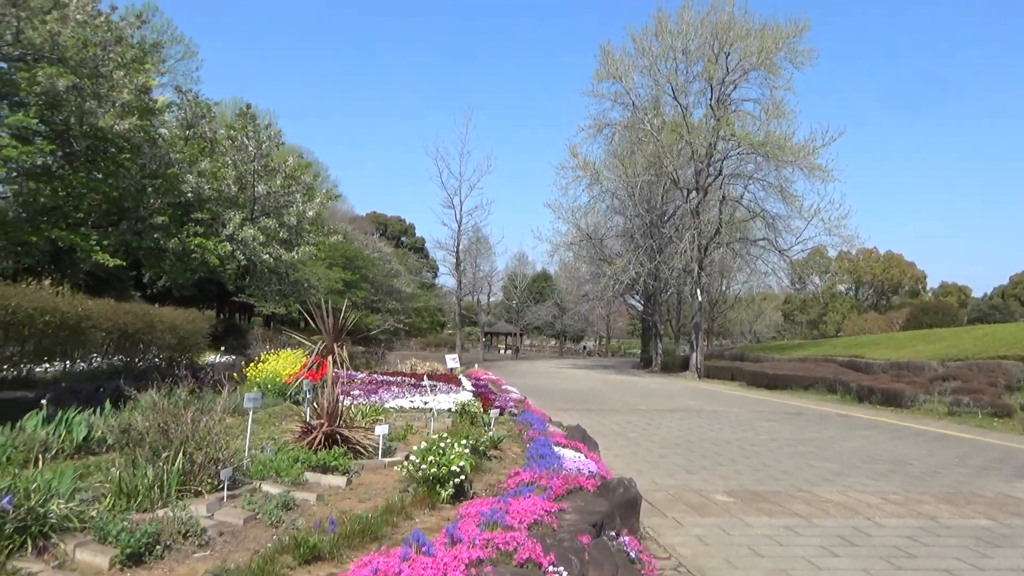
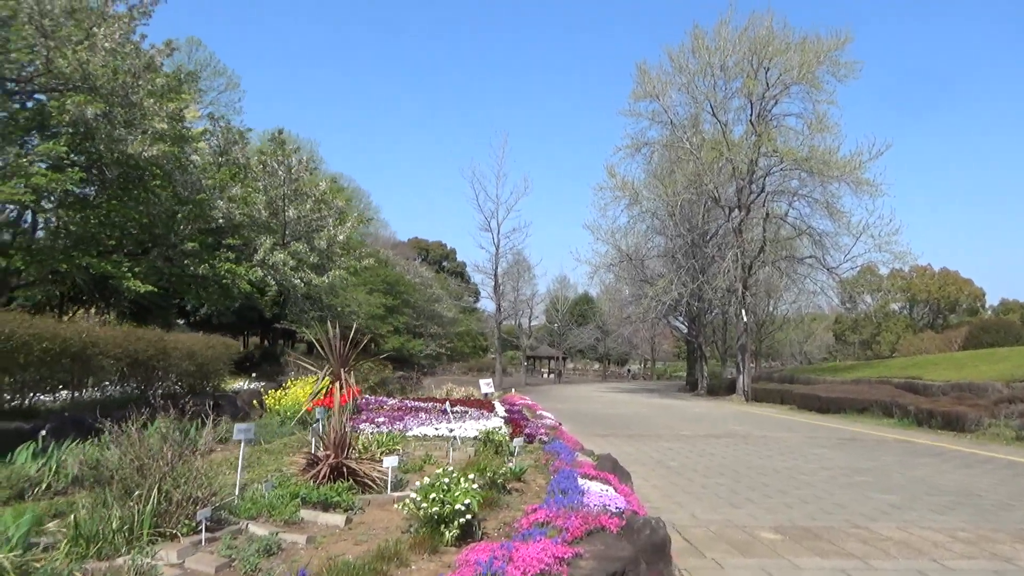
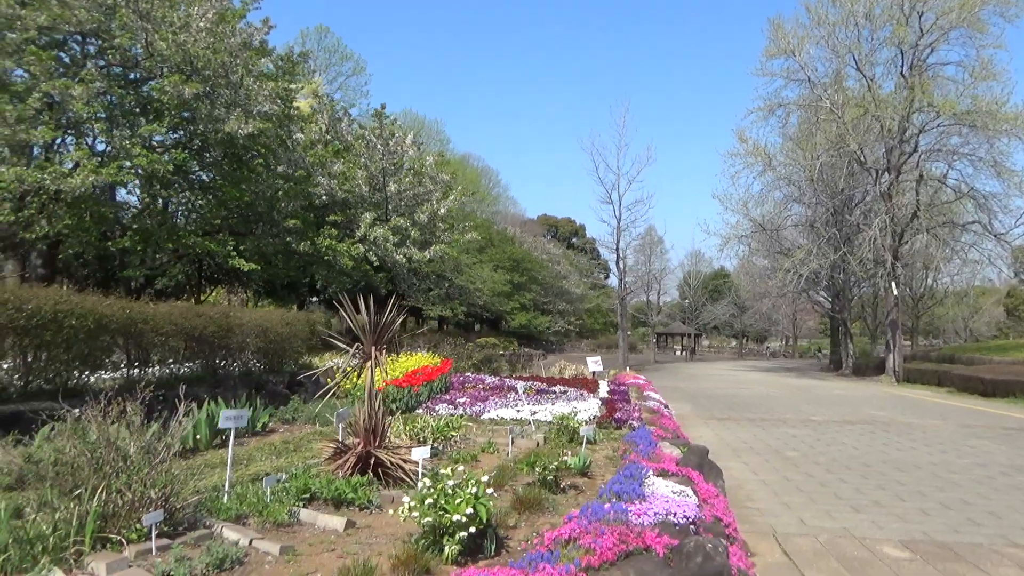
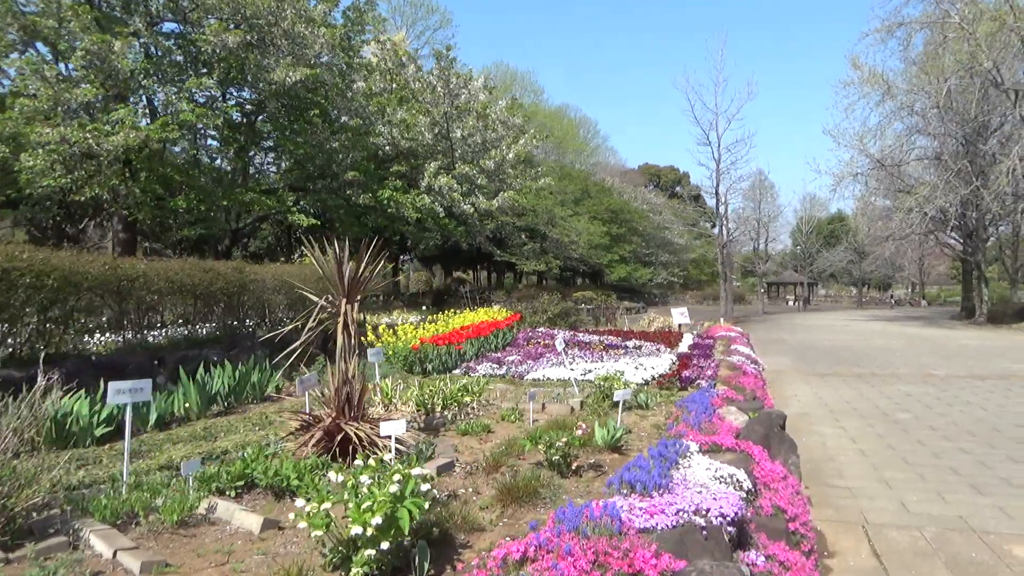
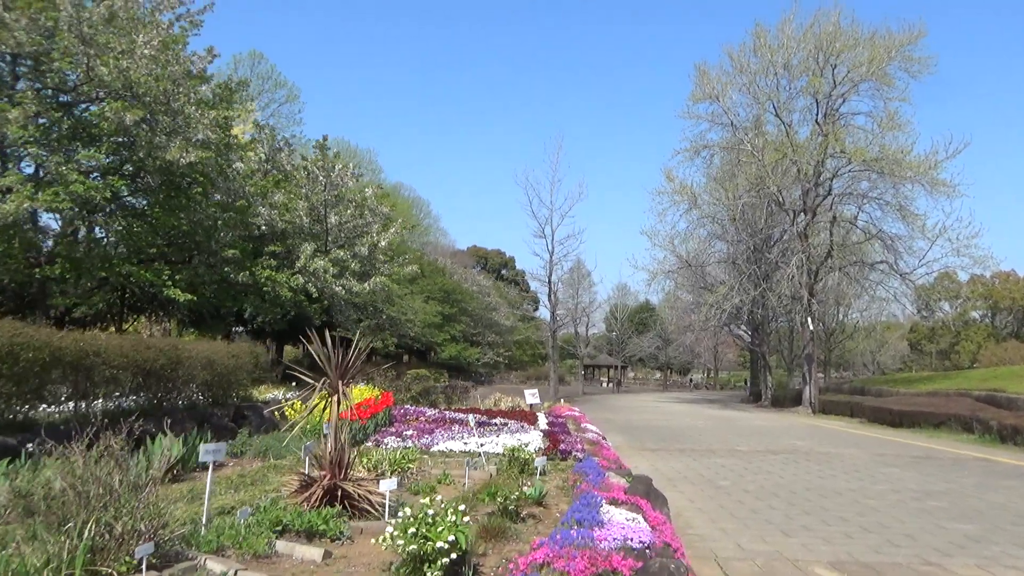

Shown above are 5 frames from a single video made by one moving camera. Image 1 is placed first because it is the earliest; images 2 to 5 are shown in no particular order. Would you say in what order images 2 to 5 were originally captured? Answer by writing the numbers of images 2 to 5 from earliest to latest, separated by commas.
2, 5, 3, 4
